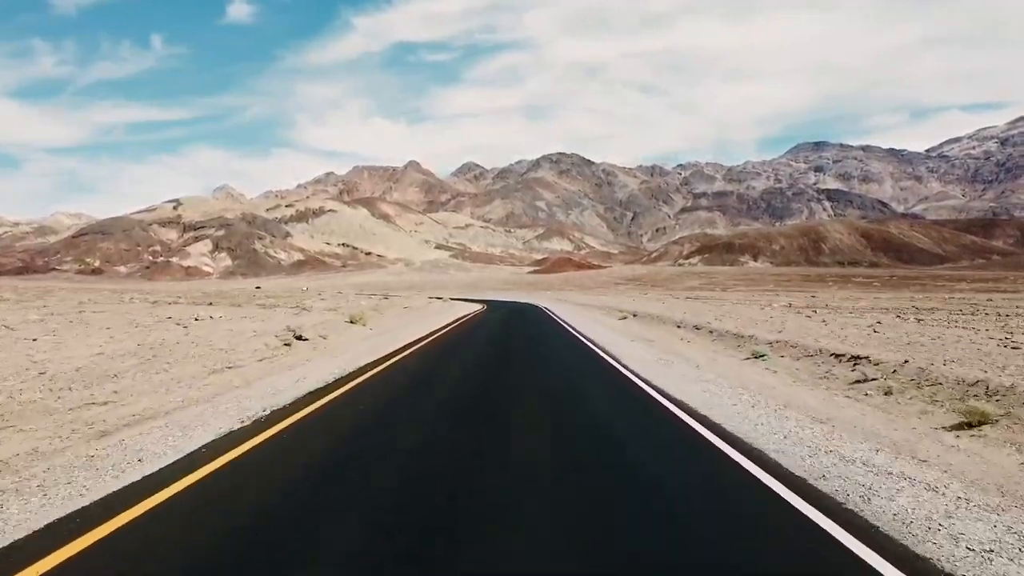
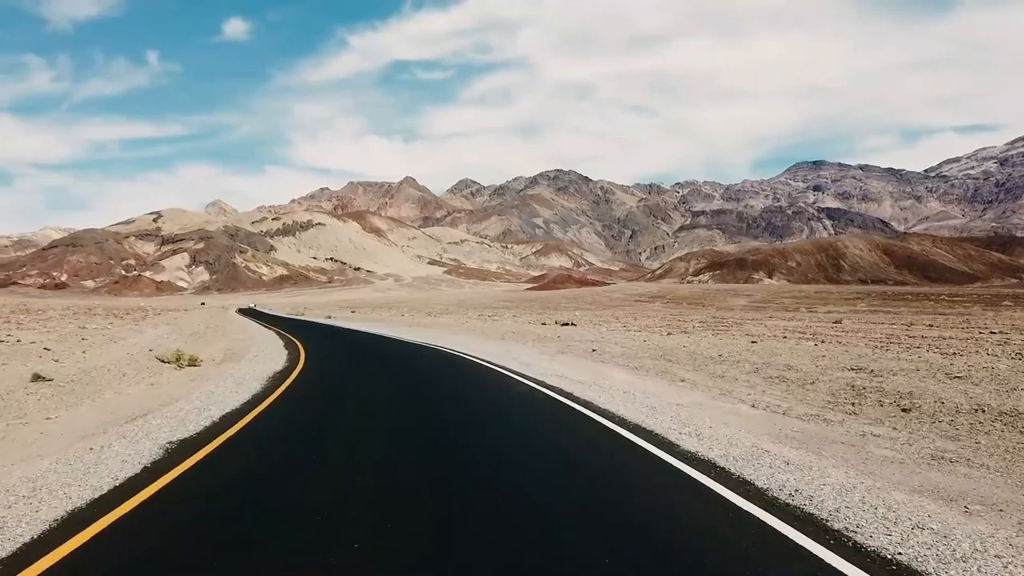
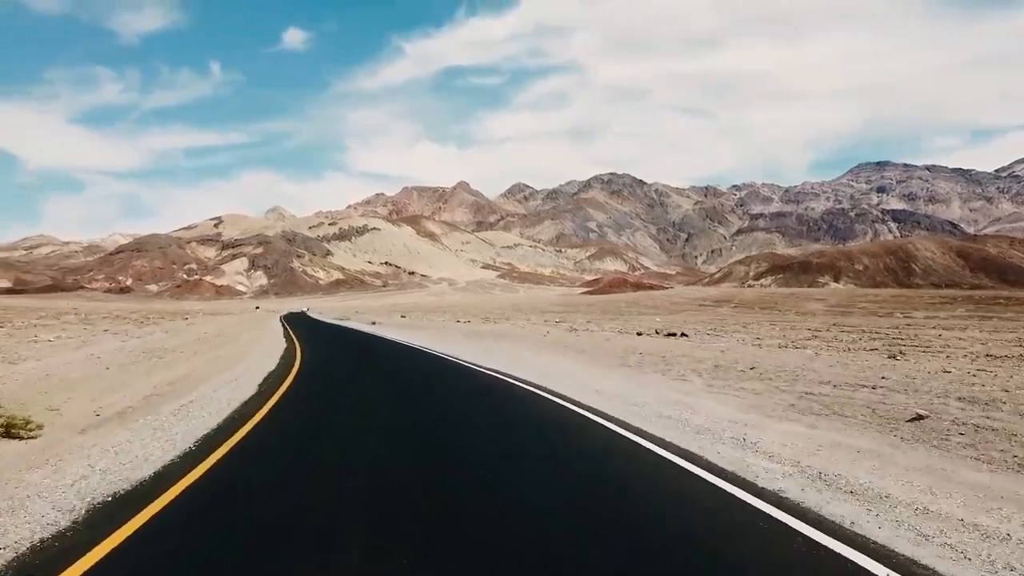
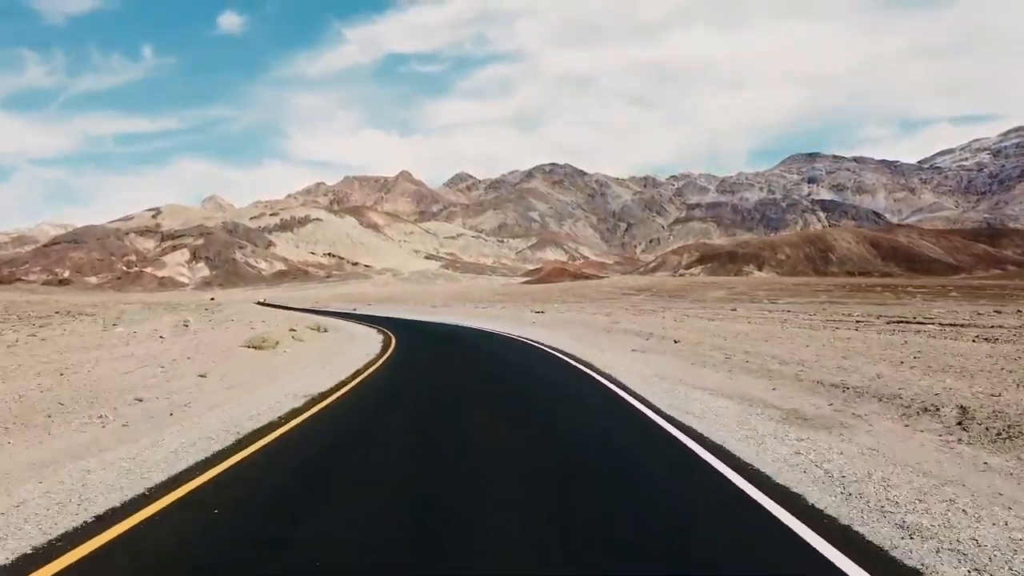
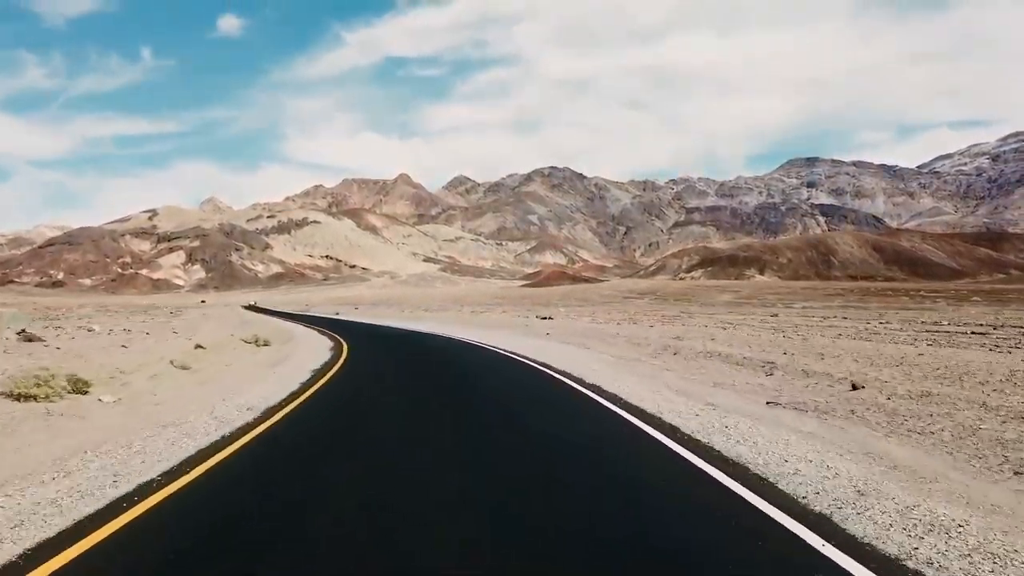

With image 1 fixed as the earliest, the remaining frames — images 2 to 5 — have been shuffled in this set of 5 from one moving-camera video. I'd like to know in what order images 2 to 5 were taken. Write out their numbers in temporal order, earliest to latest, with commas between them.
4, 5, 2, 3
